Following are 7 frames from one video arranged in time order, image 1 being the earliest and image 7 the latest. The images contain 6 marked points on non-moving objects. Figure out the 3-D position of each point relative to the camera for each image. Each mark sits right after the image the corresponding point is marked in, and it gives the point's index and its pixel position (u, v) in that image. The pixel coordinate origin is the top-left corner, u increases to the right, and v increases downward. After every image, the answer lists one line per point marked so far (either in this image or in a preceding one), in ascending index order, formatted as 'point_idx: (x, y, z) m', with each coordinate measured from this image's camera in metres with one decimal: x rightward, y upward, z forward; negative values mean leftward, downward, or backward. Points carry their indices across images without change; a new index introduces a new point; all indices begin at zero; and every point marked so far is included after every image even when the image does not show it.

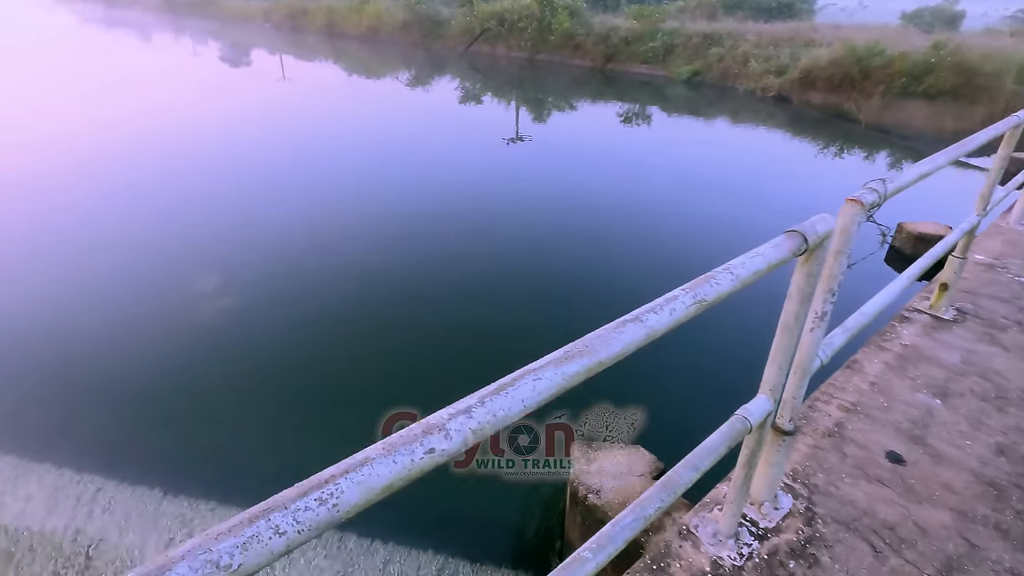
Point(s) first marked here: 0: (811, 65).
0: (+9.0, +6.8, +16.2) m
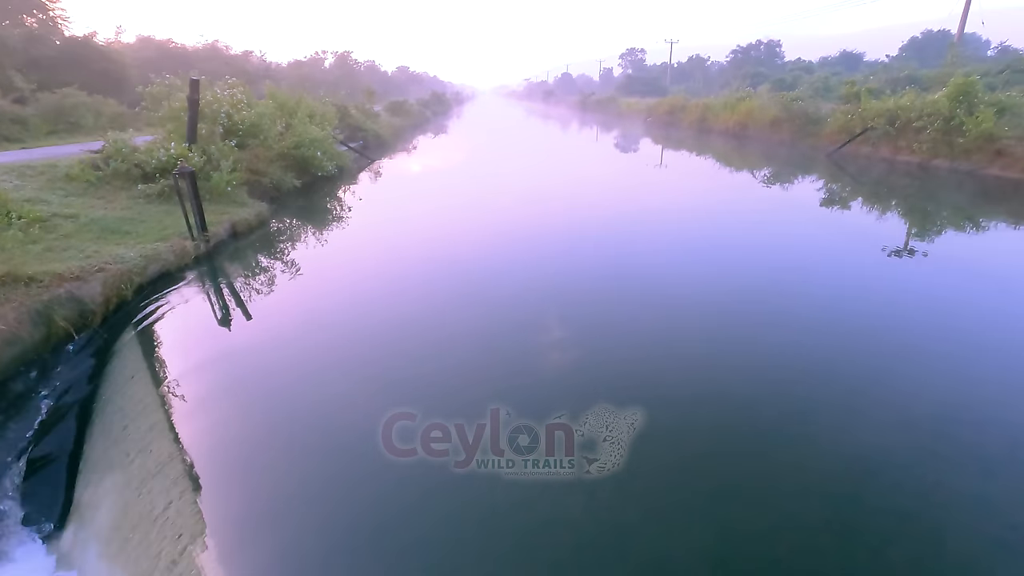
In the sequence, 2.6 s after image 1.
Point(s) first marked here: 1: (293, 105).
0: (+16.0, +1.2, +8.1) m
1: (-7.7, +6.4, +18.9) m
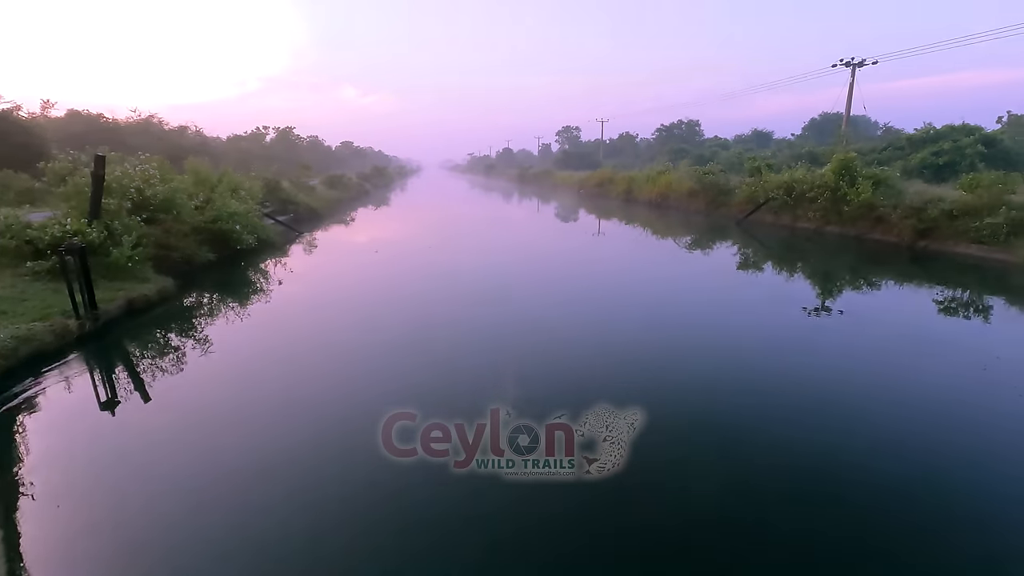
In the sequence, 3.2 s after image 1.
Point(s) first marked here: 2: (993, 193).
0: (+14.4, +0.5, +9.7) m
1: (-10.4, +3.7, +18.7) m
2: (+15.0, +3.0, +16.7) m
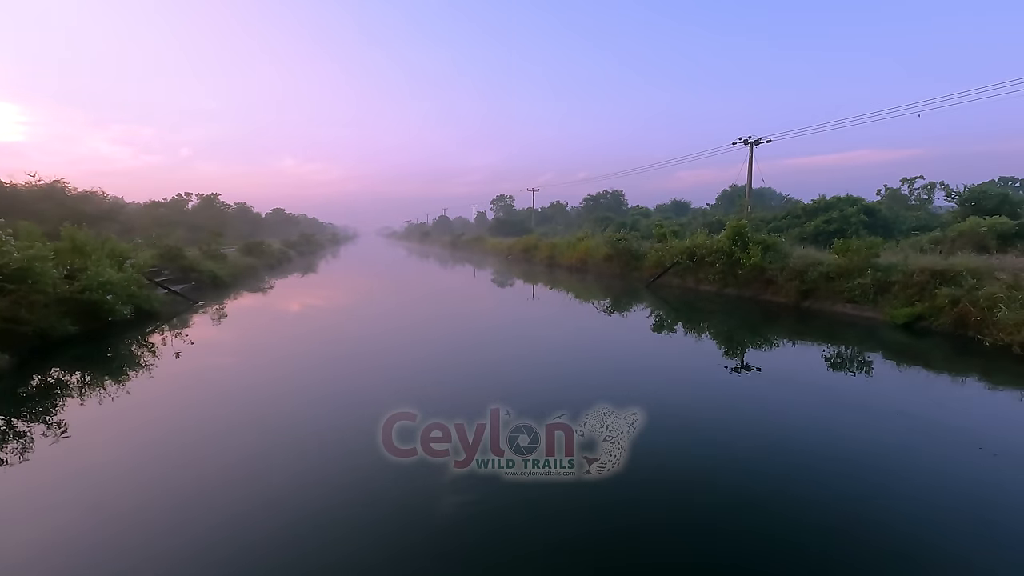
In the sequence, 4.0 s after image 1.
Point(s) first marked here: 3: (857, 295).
0: (+12.1, -0.5, +11.0) m
1: (-13.7, +1.3, +17.4) m
2: (+11.8, +1.1, +18.2) m
3: (+11.4, -0.2, +17.7) m
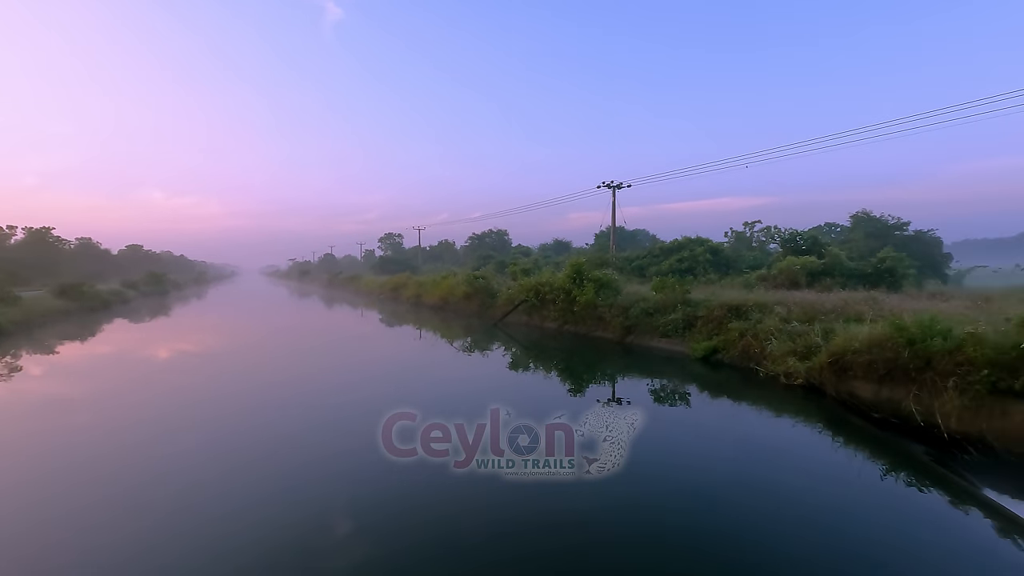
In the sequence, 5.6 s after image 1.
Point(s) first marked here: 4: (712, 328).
0: (+7.5, -1.2, +12.0) m
1: (-19.1, -0.1, +13.4) m
2: (+5.8, -0.1, +19.2) m
3: (+5.5, -1.4, +18.5) m
4: (+6.3, -1.3, +17.0) m
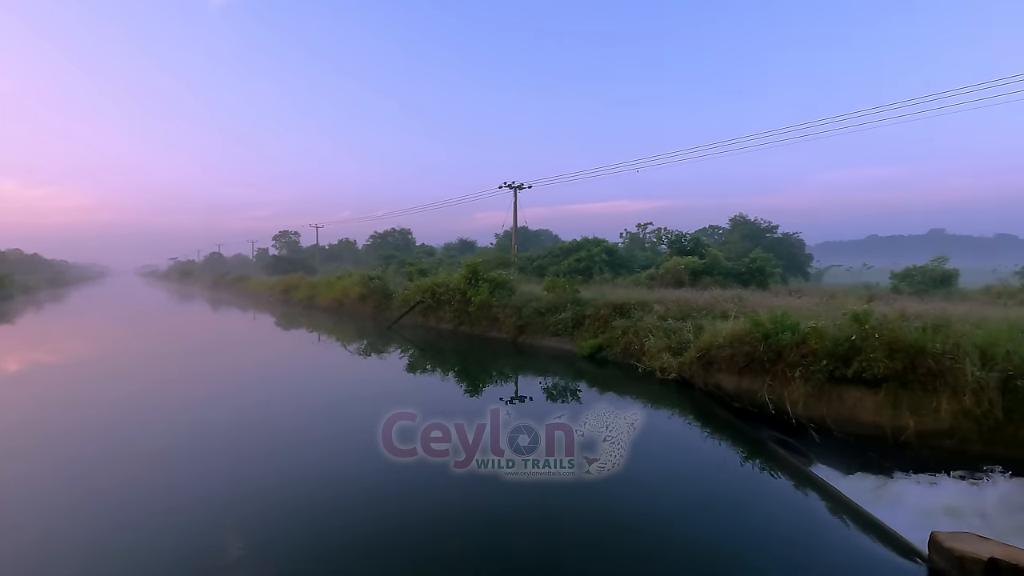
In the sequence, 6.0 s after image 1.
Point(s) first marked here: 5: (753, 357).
0: (+4.8, -1.2, +12.9) m
1: (-21.6, -0.3, +9.7) m
2: (+1.9, -0.1, +19.7) m
3: (+1.7, -1.4, +18.9) m
4: (+2.8, -1.2, +17.5) m
5: (+5.4, -1.5, +11.8) m
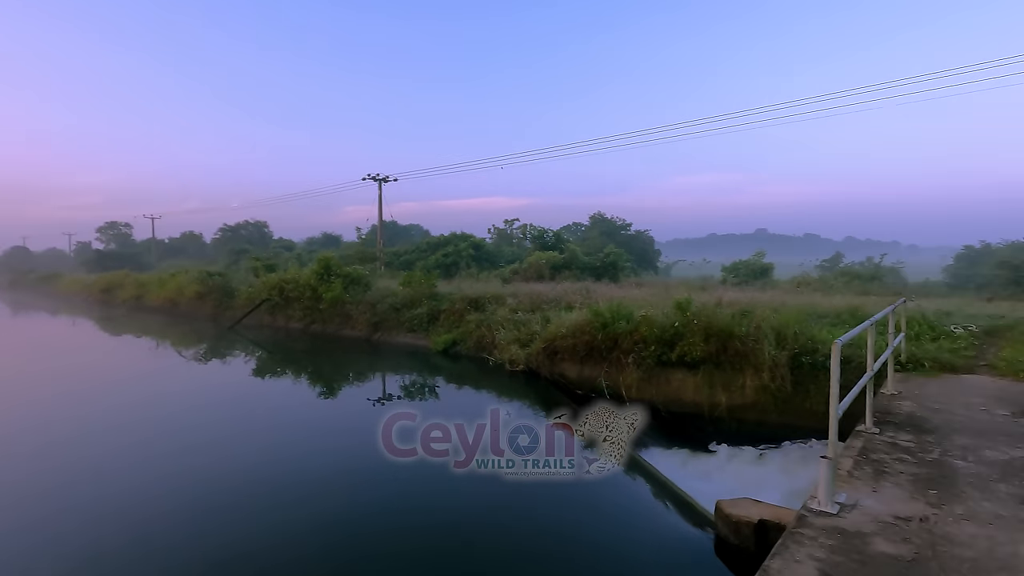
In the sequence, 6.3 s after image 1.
0: (+1.1, -1.0, +13.3) m
1: (-23.8, -0.5, +4.0) m
2: (-3.3, +0.1, +19.2) m
3: (-3.3, -1.2, +18.5) m
4: (-1.9, -1.1, +17.4) m
5: (+1.9, -1.3, +12.4) m
